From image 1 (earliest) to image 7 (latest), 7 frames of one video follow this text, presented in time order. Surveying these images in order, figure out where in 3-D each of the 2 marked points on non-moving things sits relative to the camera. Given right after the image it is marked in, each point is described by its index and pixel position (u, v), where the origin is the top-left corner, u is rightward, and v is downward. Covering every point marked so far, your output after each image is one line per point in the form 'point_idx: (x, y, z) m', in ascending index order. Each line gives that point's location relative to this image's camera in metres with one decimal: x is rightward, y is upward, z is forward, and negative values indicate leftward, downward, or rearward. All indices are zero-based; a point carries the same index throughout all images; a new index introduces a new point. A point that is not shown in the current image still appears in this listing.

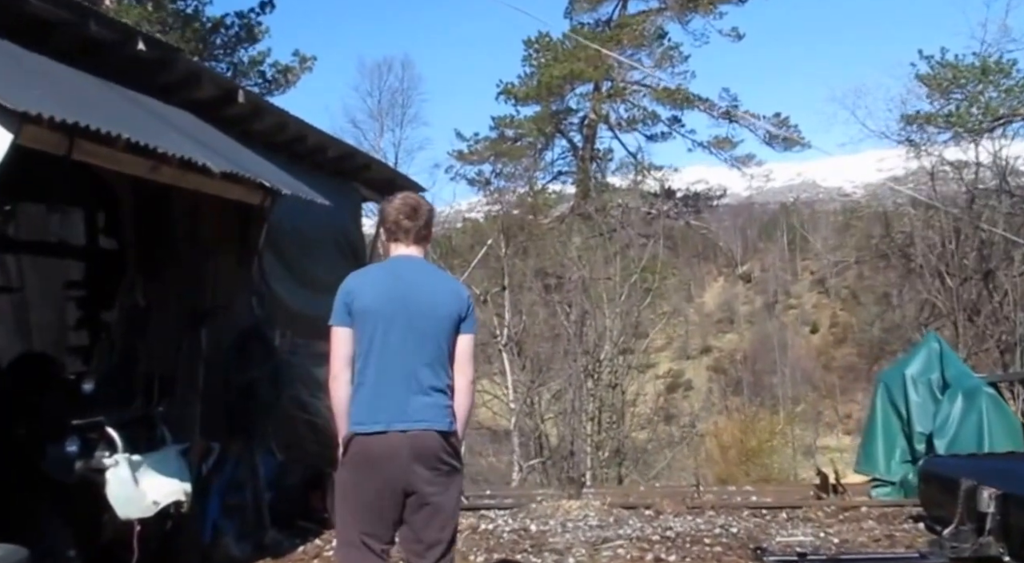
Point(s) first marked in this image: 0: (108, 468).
0: (-1.5, -0.7, +3.8) m
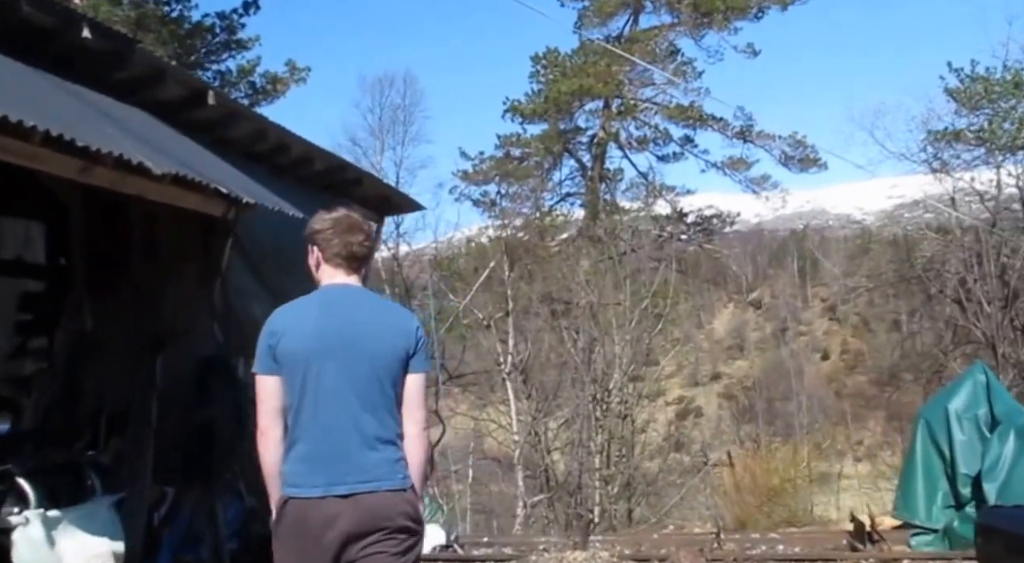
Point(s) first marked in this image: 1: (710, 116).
0: (-1.5, -0.7, +3.2) m
1: (+3.1, +2.6, +16.5) m
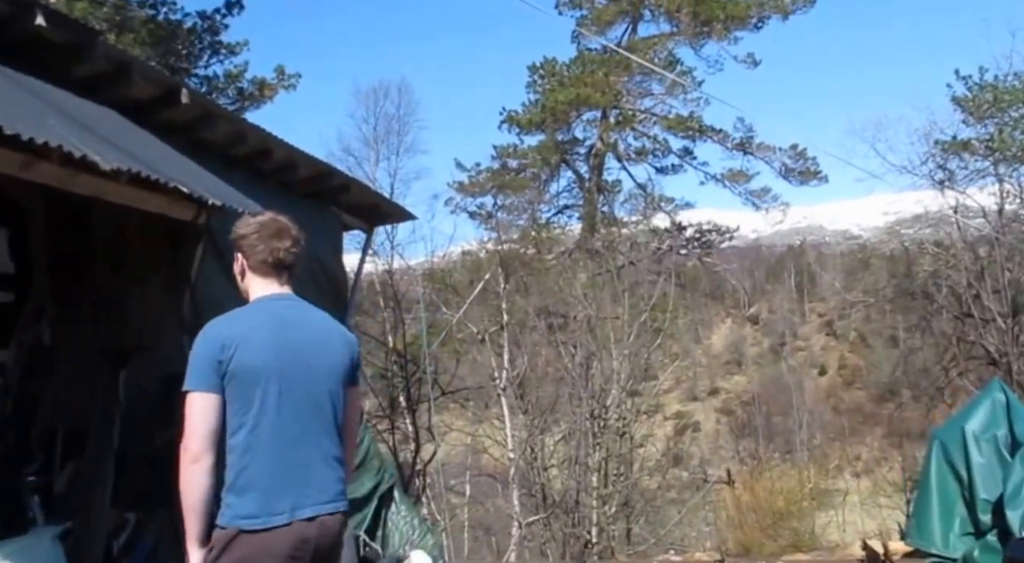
0: (-1.5, -0.8, +2.8) m
1: (+3.0, +2.4, +16.2) m
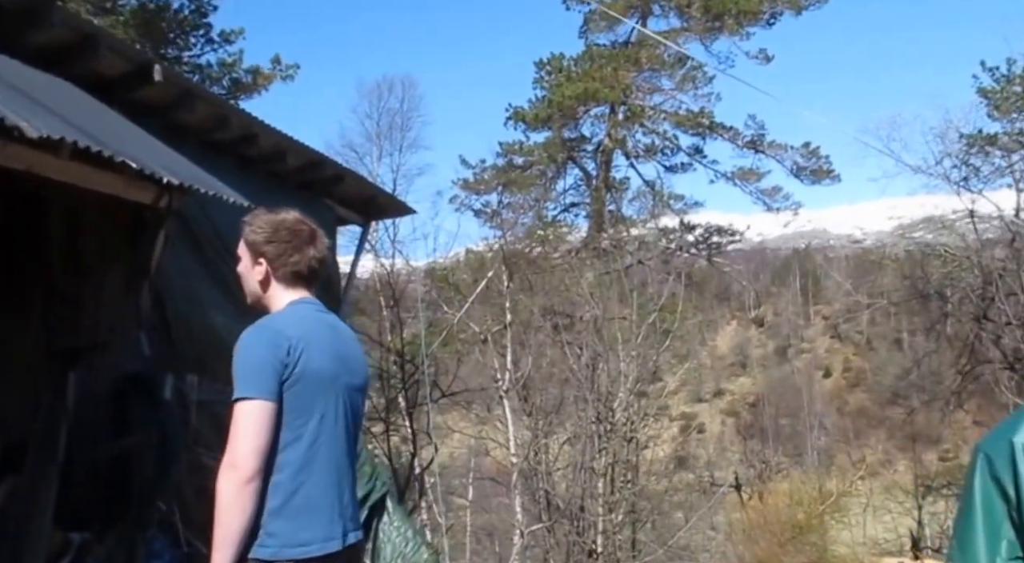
0: (-1.5, -0.7, +2.5) m
1: (+3.1, +2.4, +15.8) m
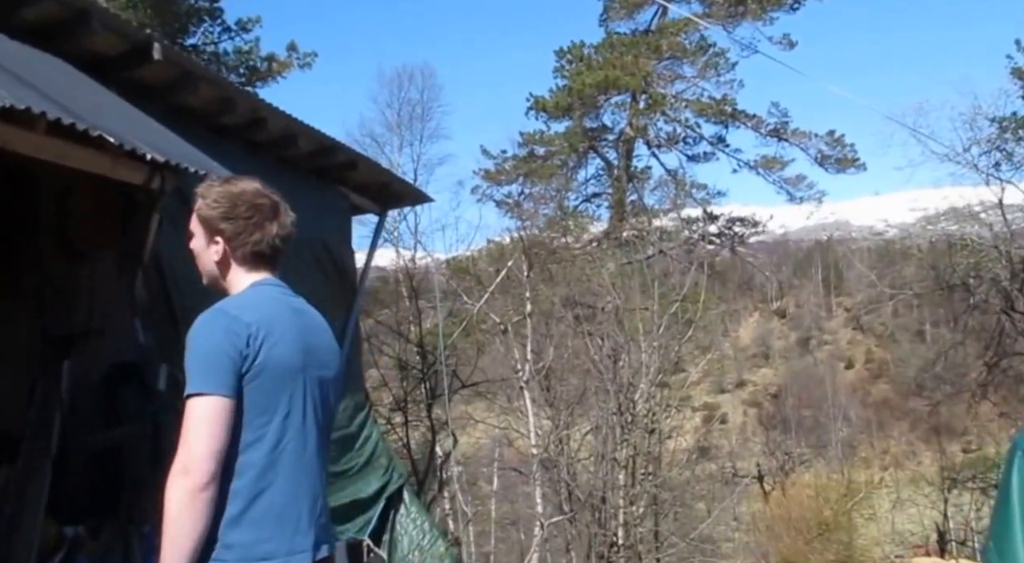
0: (-1.5, -0.7, +2.4) m
1: (+3.4, +2.5, +15.7) m
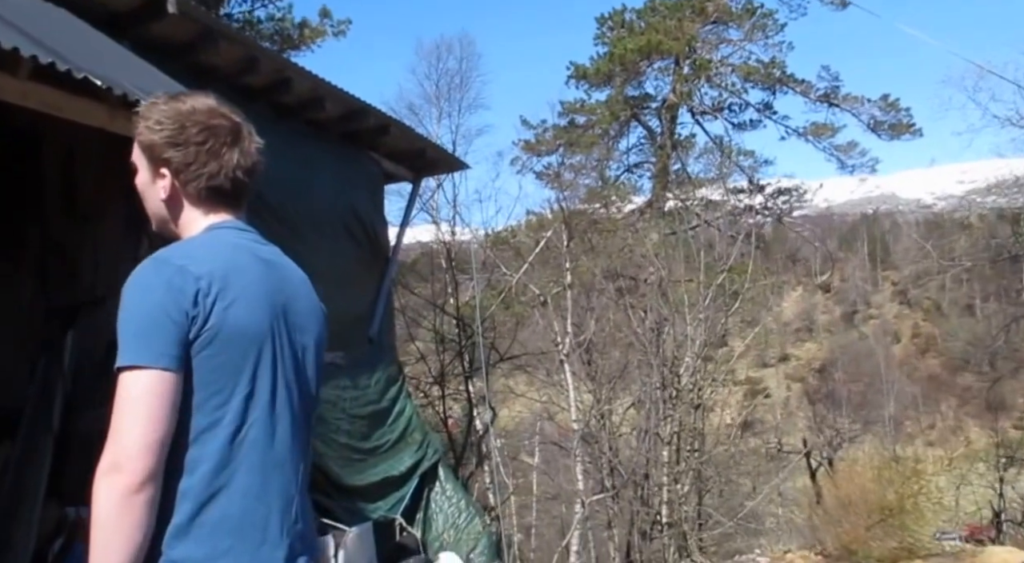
0: (-1.4, -0.6, +2.2) m
1: (+4.0, +2.9, +15.2) m
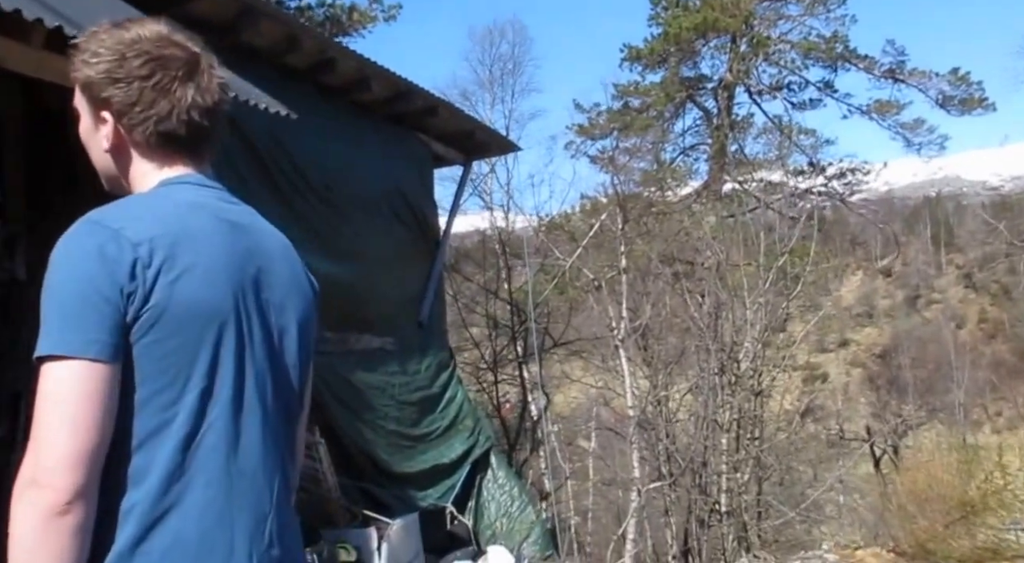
0: (-1.3, -0.6, +2.1) m
1: (+4.8, +3.2, +14.7) m
